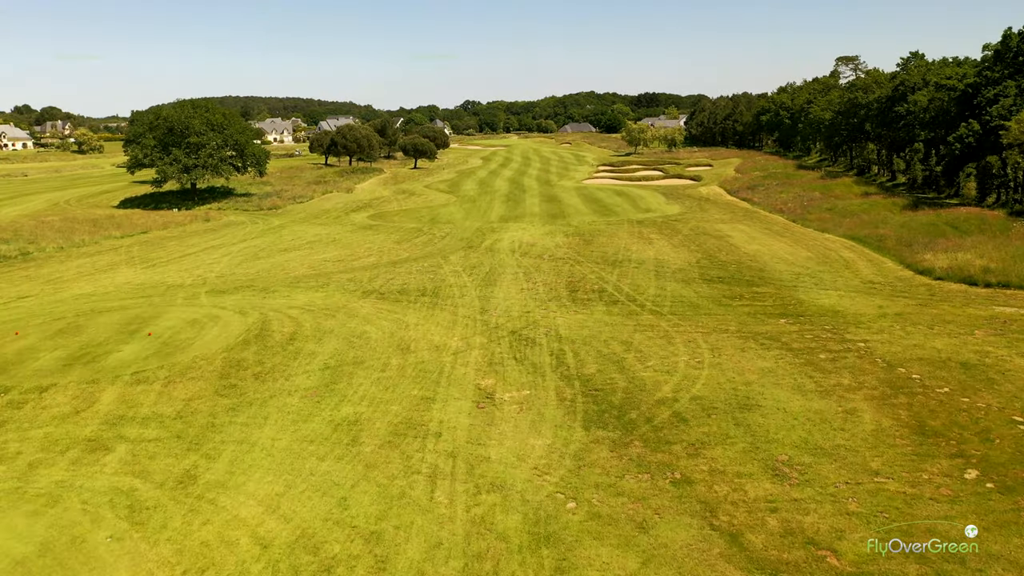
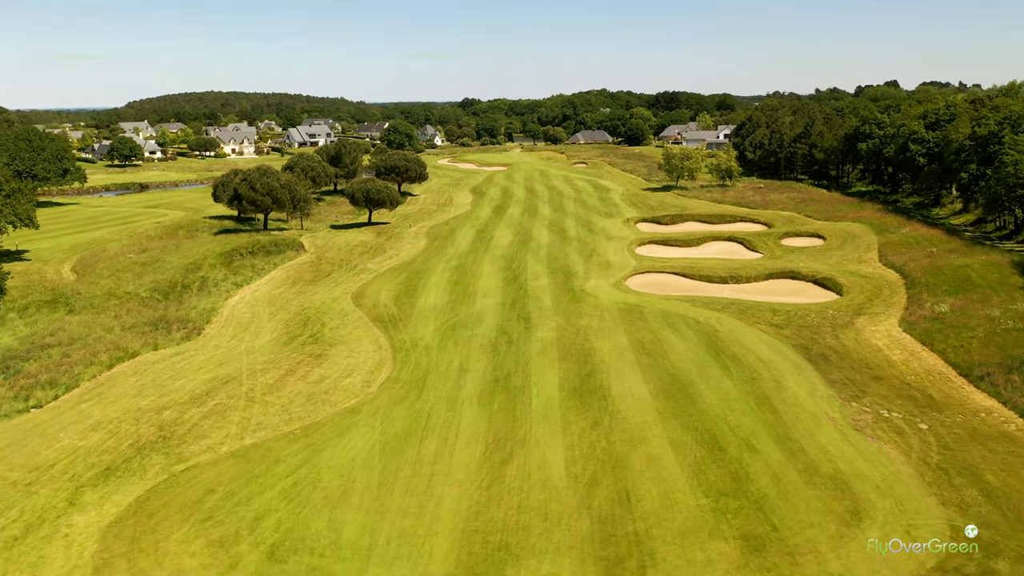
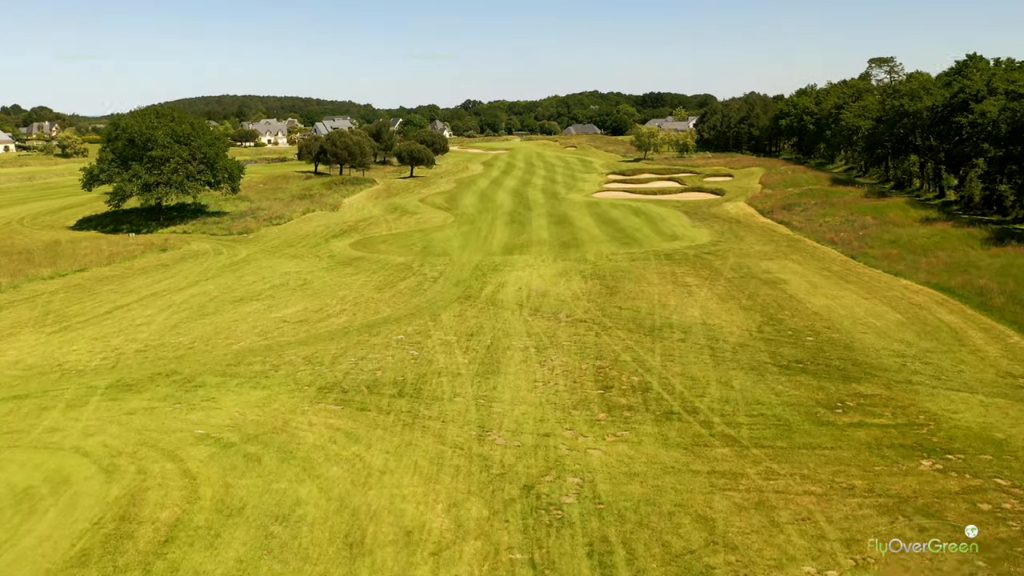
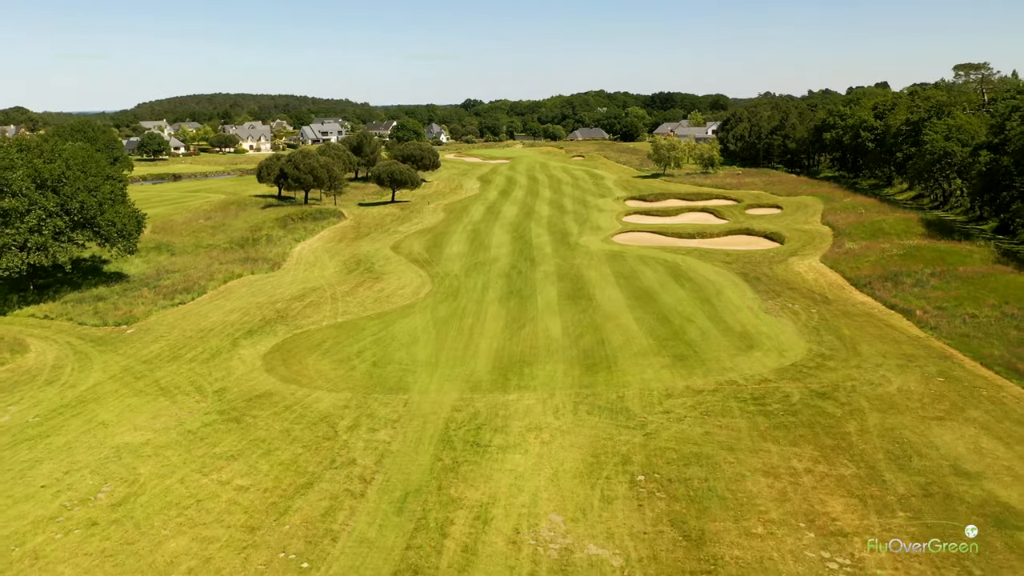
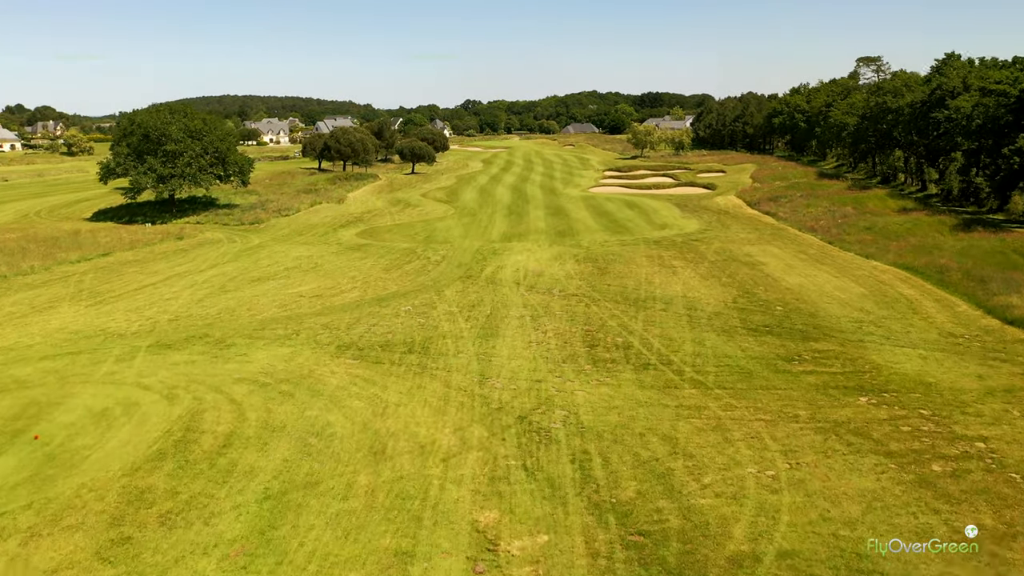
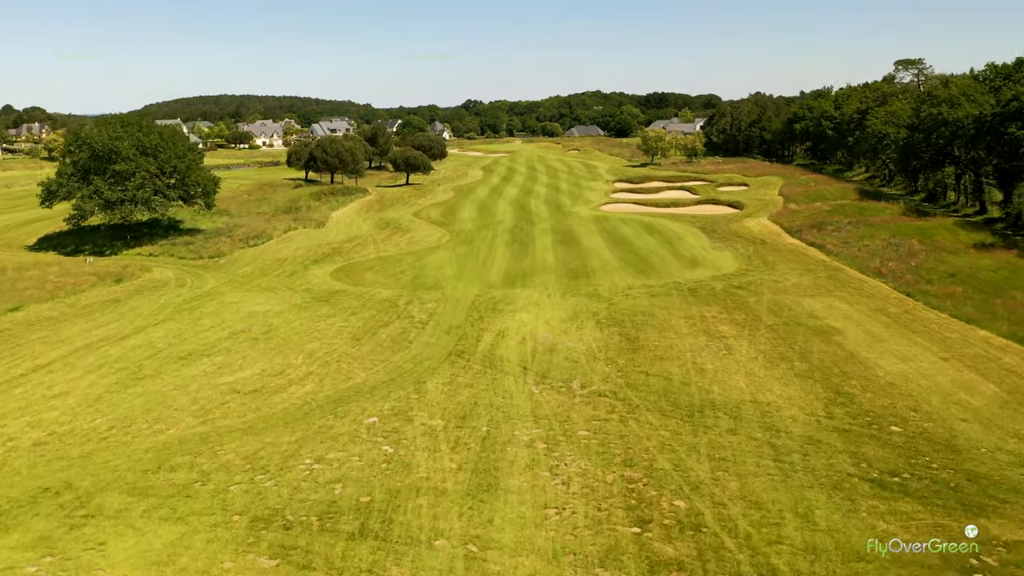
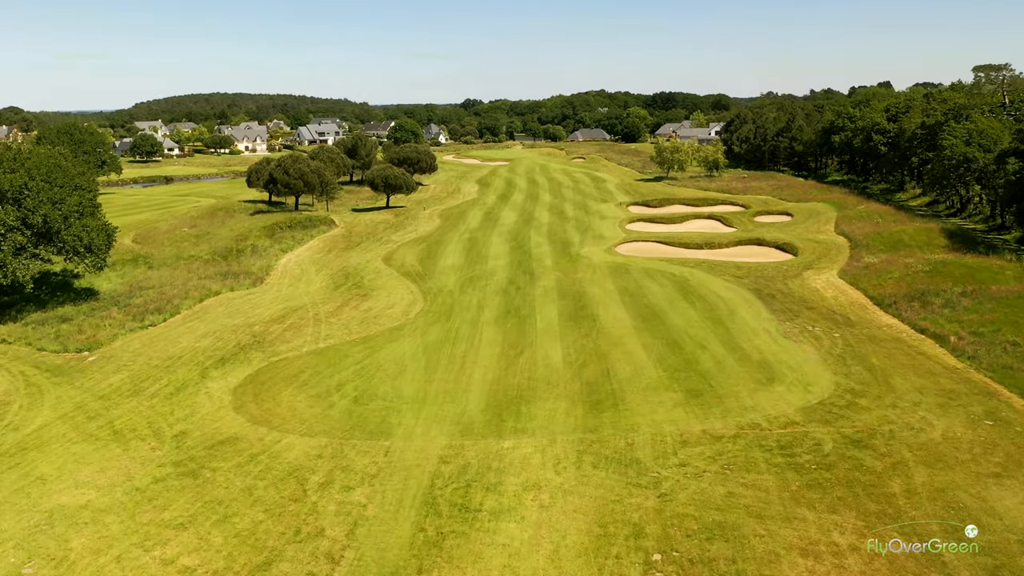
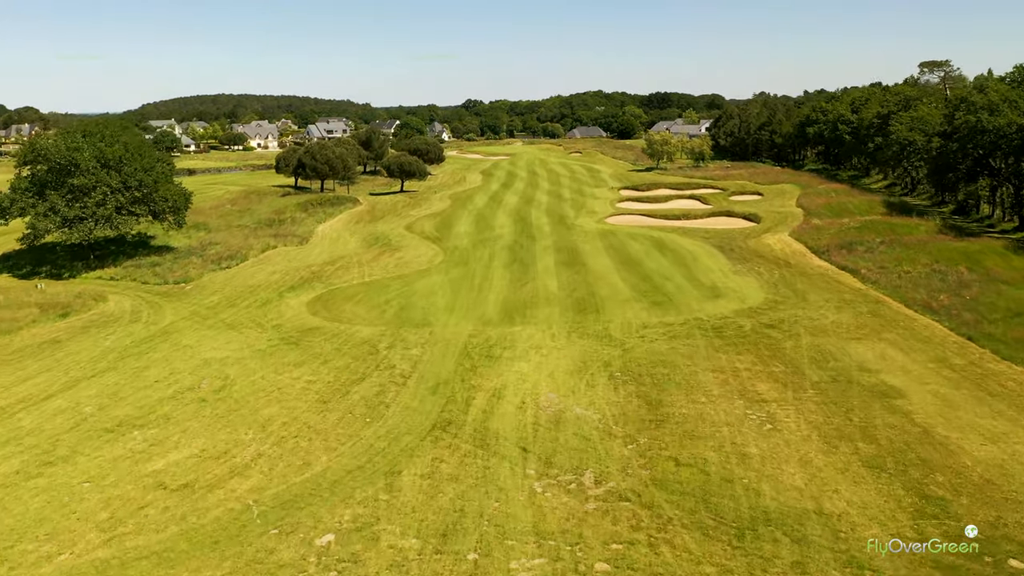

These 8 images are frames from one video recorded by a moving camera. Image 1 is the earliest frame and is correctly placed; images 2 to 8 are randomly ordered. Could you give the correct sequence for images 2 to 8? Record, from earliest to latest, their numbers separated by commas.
5, 3, 6, 8, 4, 7, 2
